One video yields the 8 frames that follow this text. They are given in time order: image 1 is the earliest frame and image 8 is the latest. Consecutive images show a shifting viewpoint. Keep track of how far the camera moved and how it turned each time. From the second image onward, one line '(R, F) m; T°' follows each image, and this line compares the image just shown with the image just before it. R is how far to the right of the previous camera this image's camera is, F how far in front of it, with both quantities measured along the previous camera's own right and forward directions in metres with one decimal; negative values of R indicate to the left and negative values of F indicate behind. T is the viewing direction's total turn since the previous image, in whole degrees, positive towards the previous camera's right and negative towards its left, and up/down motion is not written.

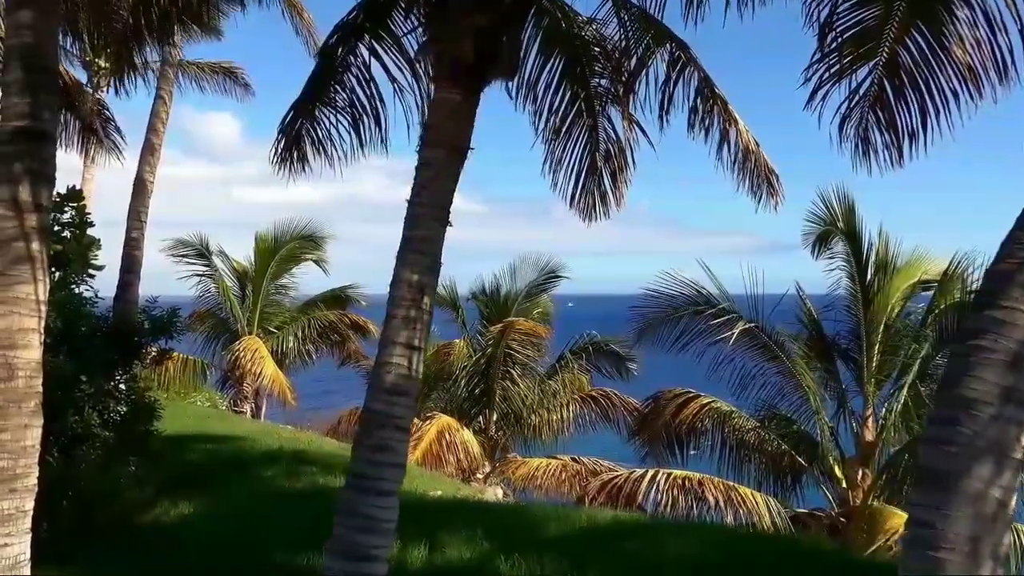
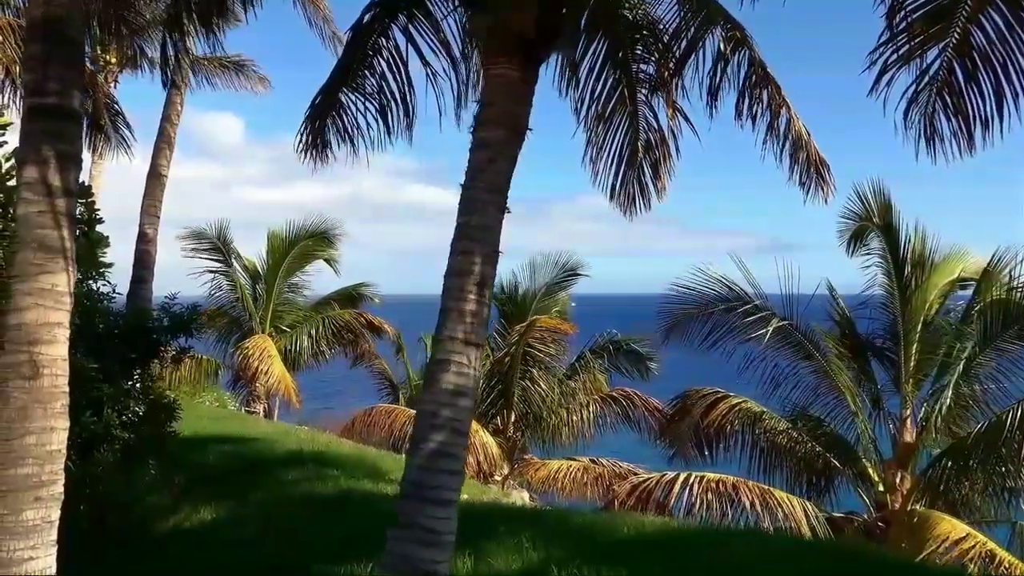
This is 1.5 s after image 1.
(-0.3, +0.3) m; 0°
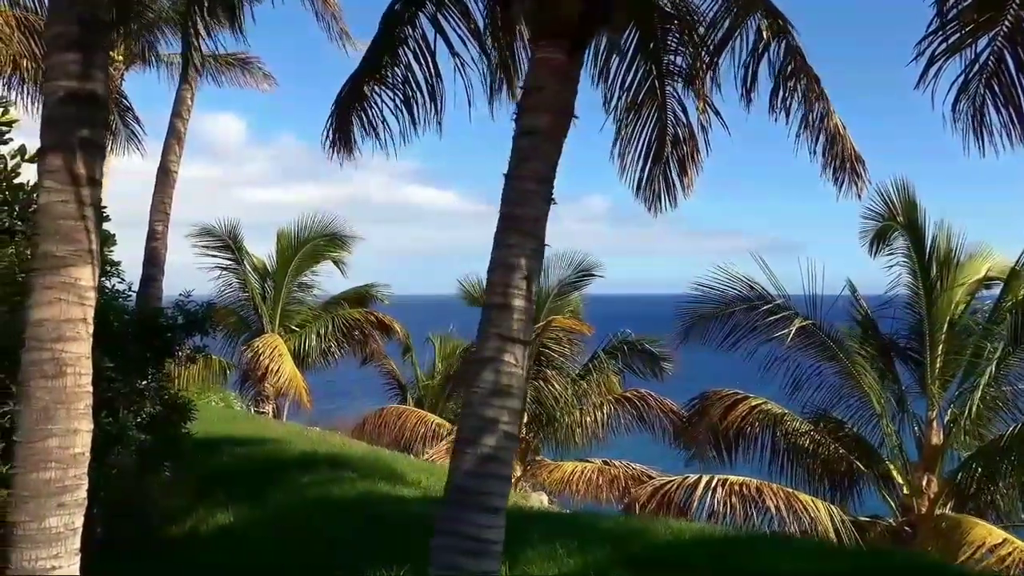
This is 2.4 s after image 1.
(-0.2, +0.2) m; 0°
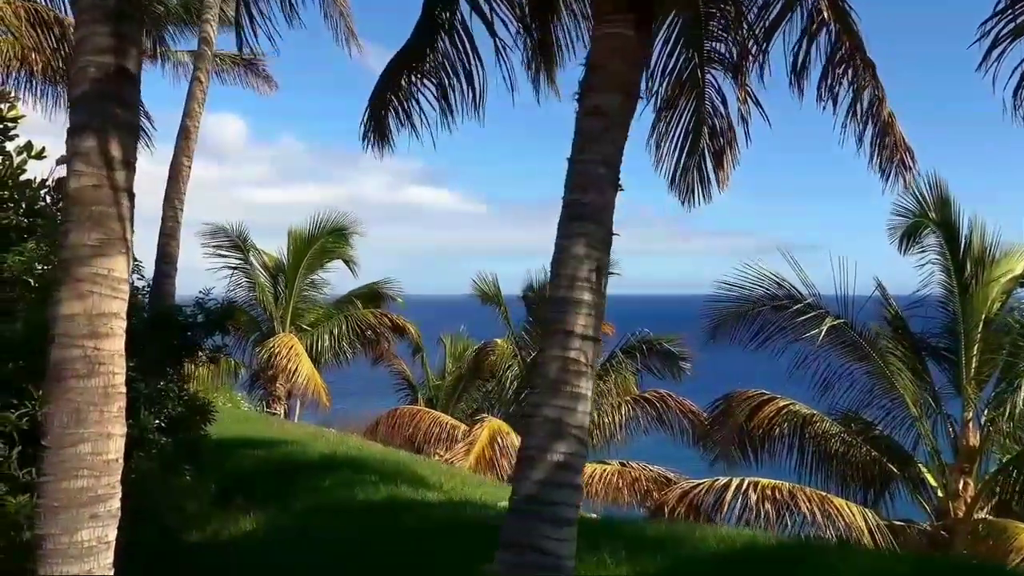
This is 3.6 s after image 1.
(-0.3, +0.3) m; 0°
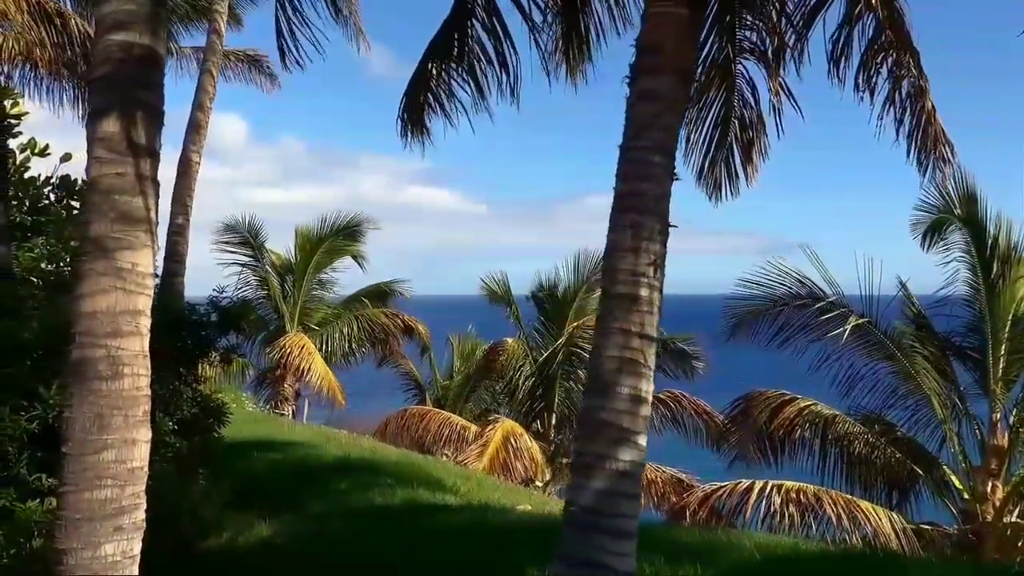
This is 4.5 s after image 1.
(-0.2, +0.2) m; 0°
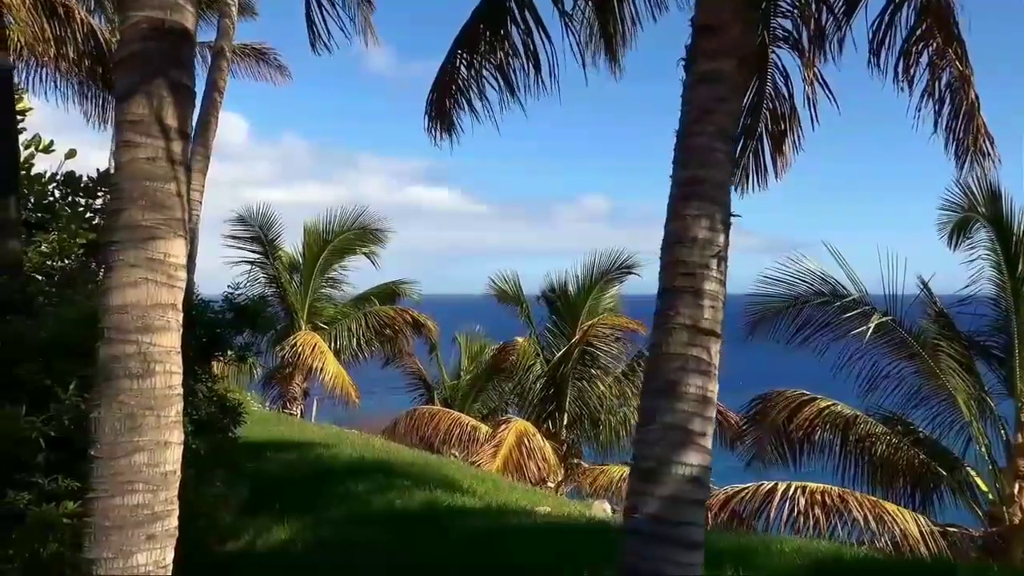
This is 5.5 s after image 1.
(-0.2, +0.2) m; 0°
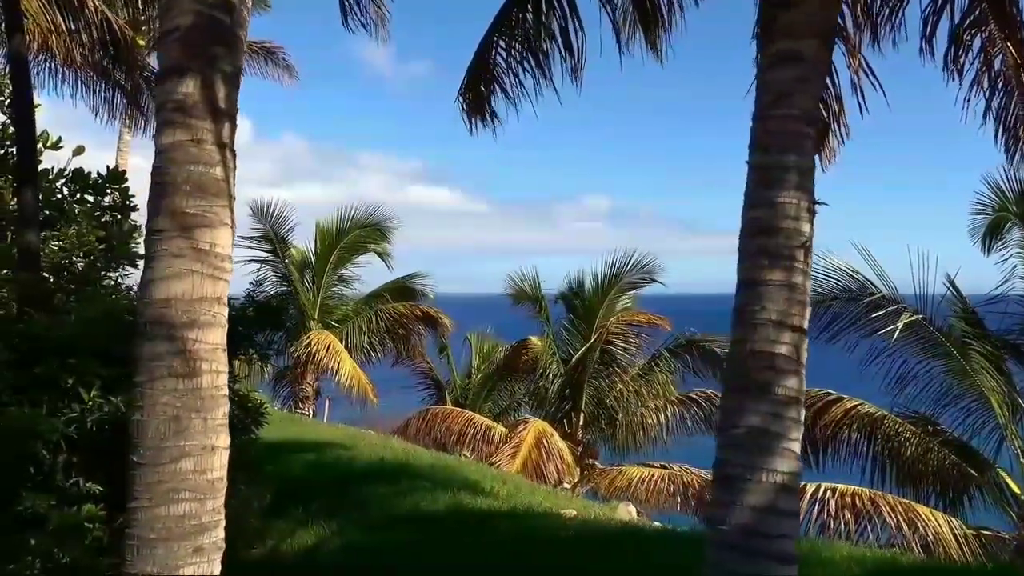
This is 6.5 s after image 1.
(-0.2, +0.2) m; 0°
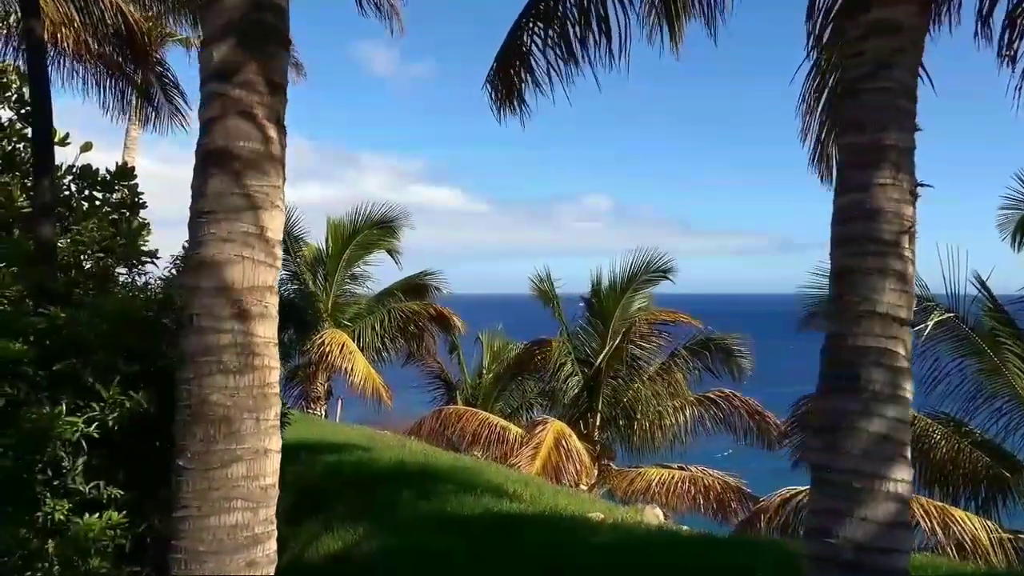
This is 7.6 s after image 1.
(-0.2, +0.2) m; 0°
